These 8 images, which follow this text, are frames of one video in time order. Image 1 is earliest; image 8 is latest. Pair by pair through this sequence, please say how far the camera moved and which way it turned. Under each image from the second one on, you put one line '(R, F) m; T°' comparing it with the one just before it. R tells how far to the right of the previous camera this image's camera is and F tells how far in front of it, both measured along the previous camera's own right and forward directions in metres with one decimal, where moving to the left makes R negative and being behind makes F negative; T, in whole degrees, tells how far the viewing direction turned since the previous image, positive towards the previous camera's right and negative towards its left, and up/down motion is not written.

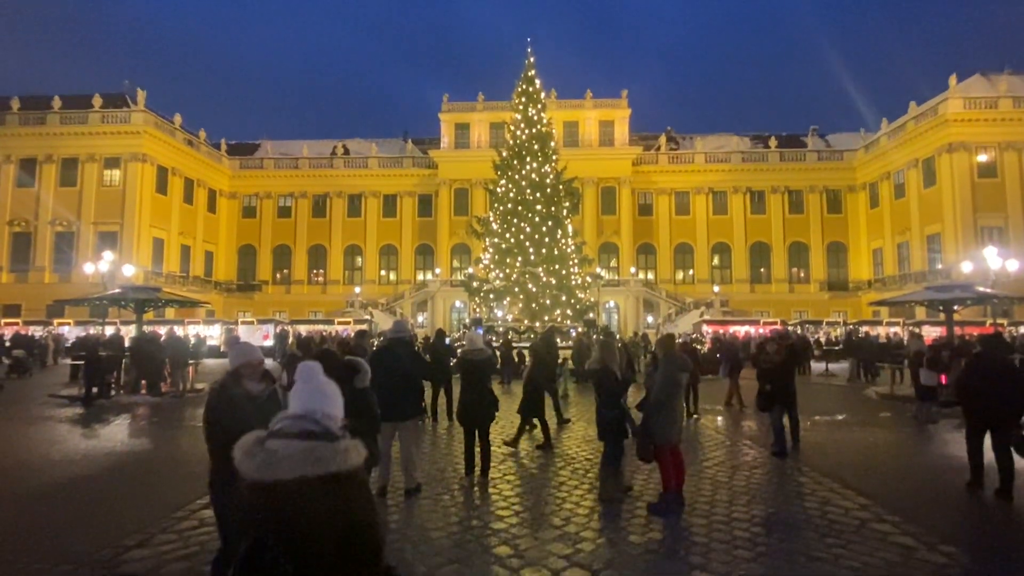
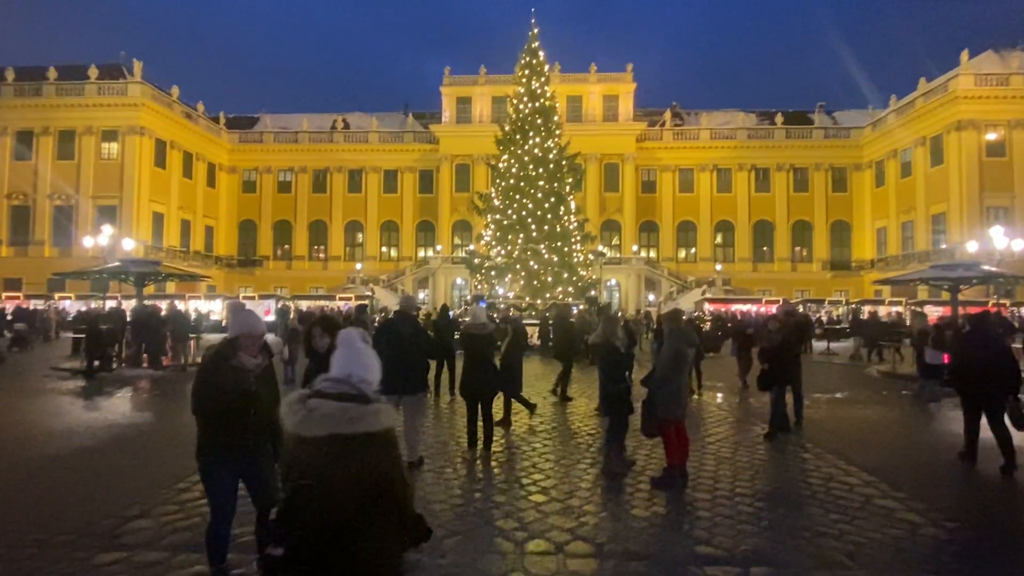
(0.0, +0.1) m; 0°
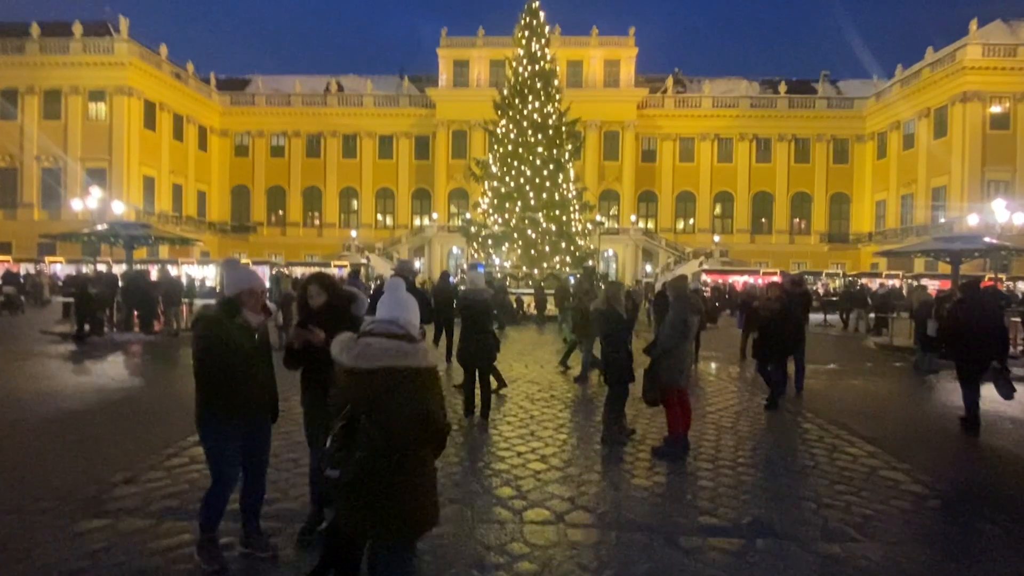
(-0.1, +0.3) m; 0°
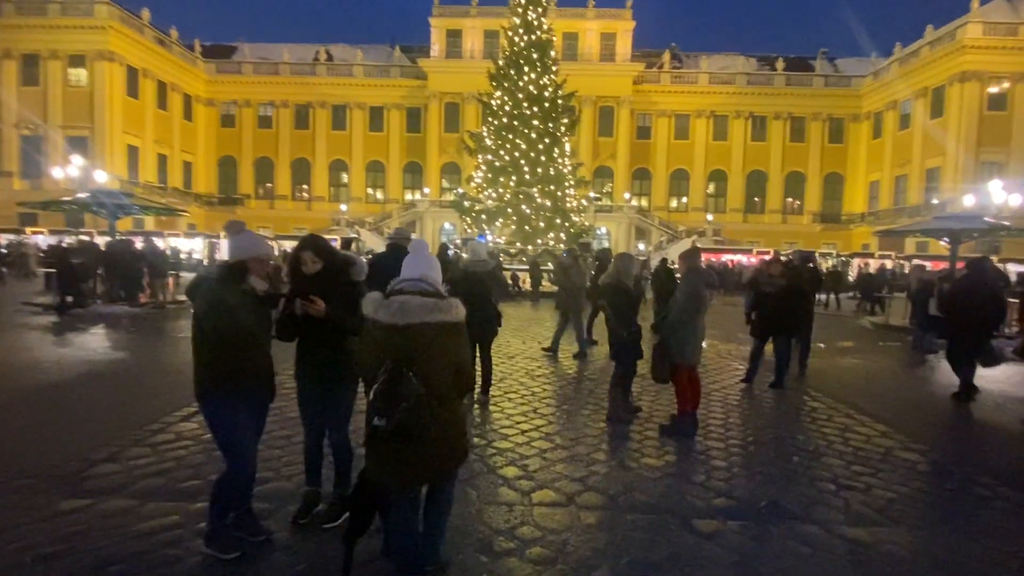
(-0.2, +0.4) m; +1°
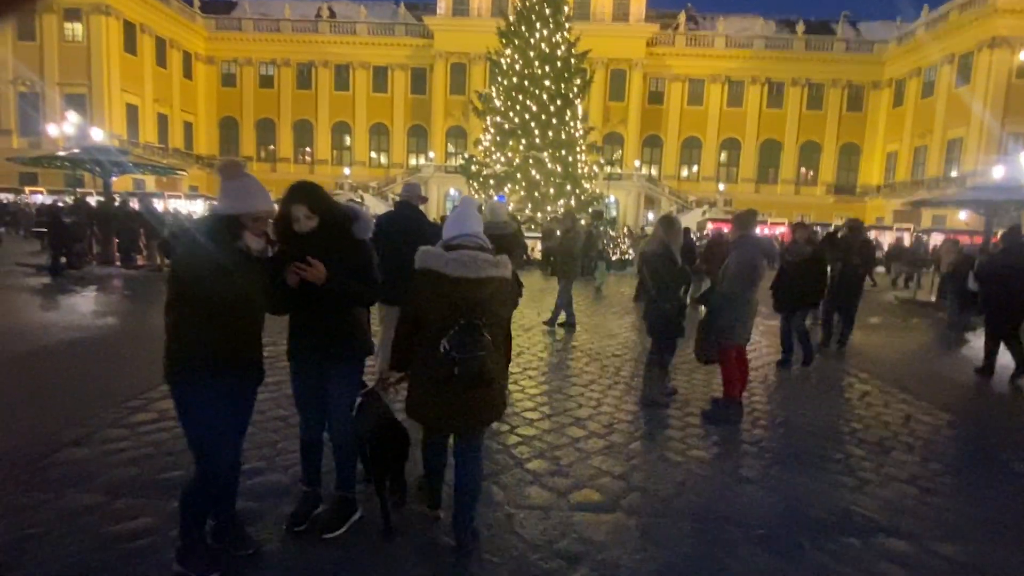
(-0.3, +0.8) m; 0°
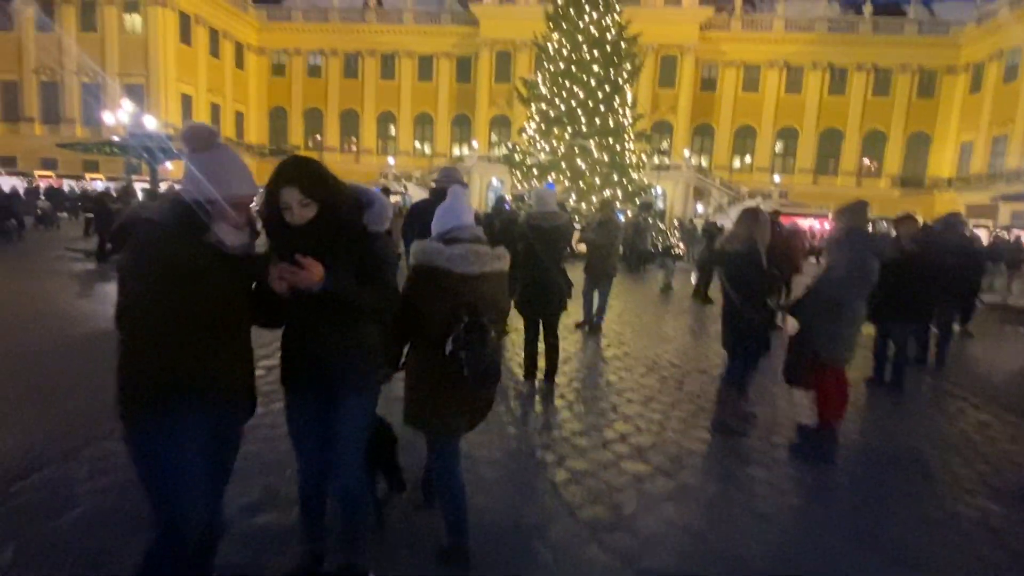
(-0.1, +0.9) m; -4°
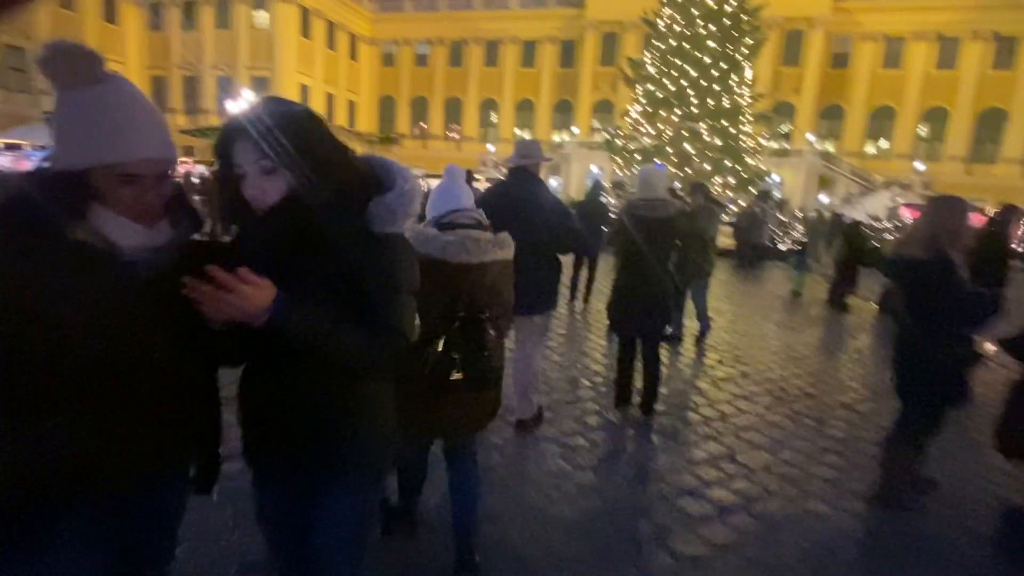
(0.0, +1.1) m; -10°
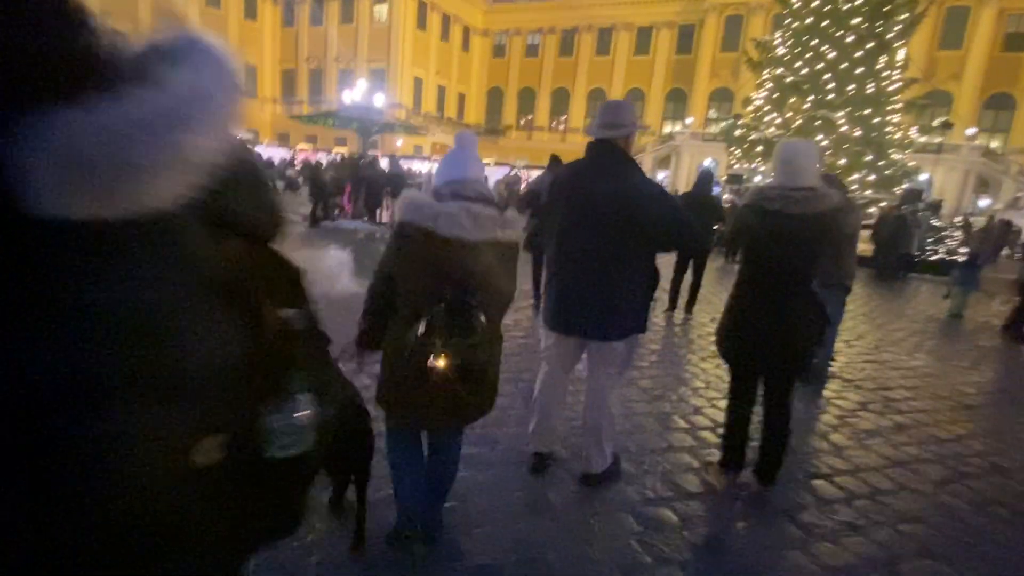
(+0.2, +1.1) m; -10°
